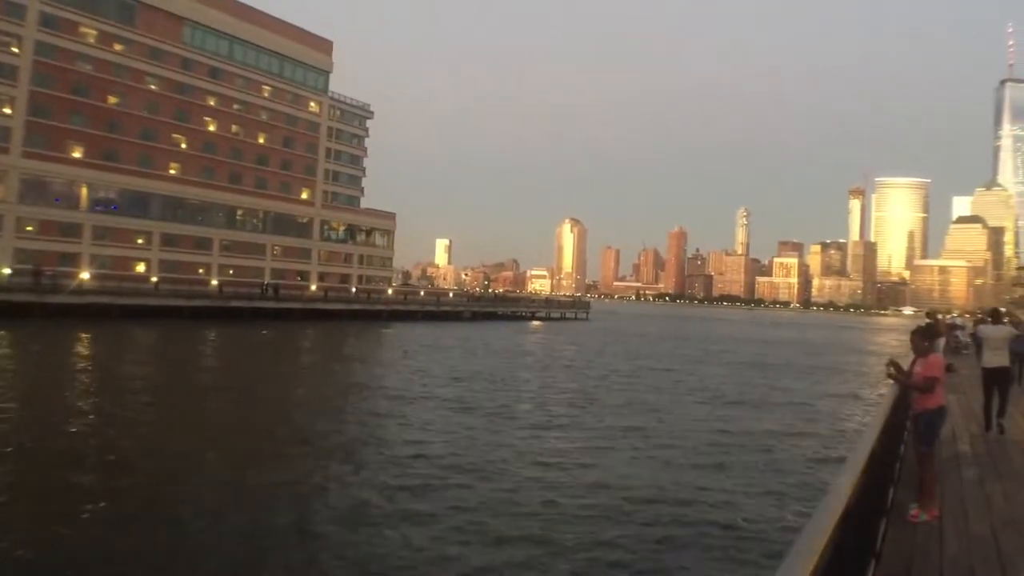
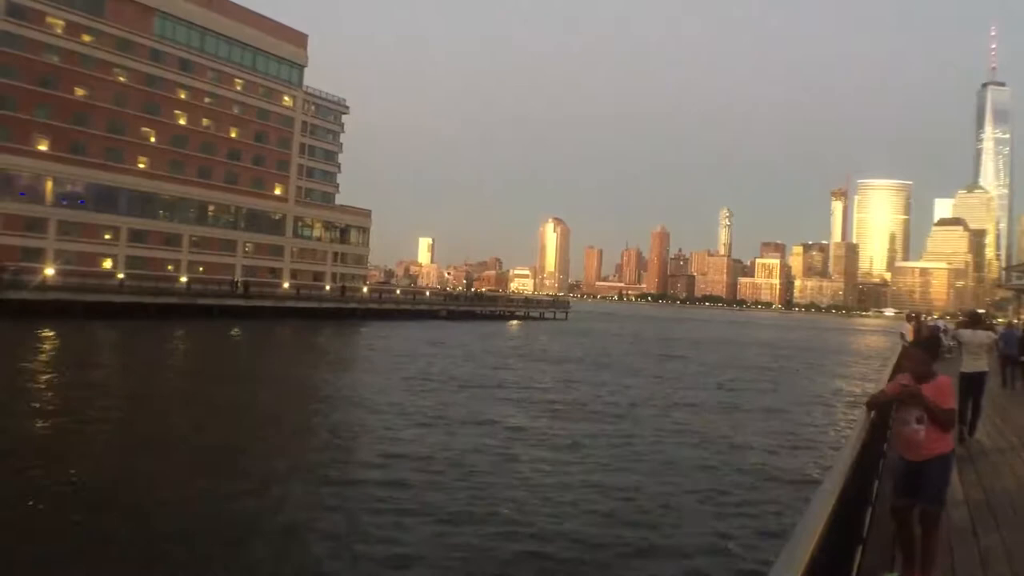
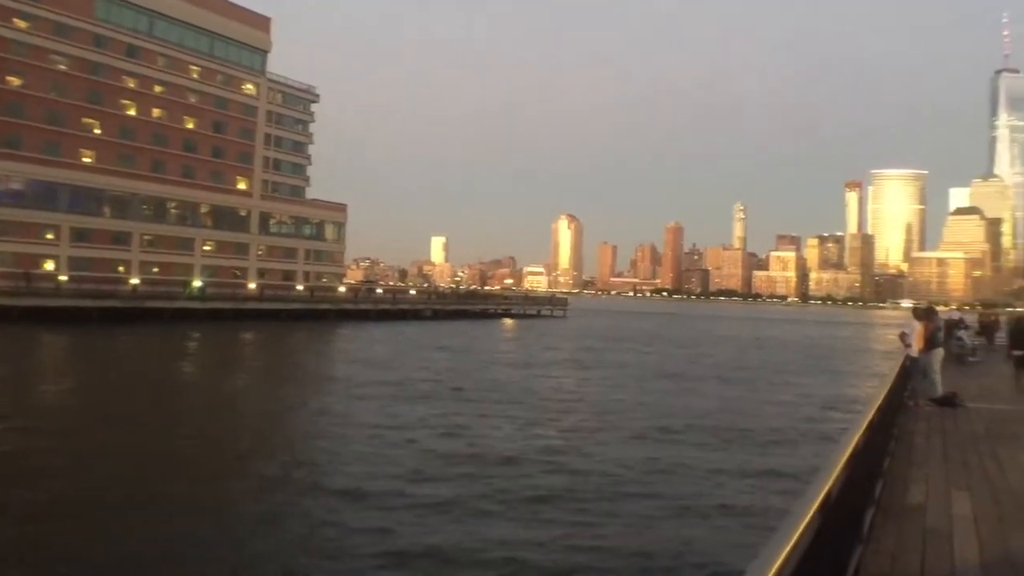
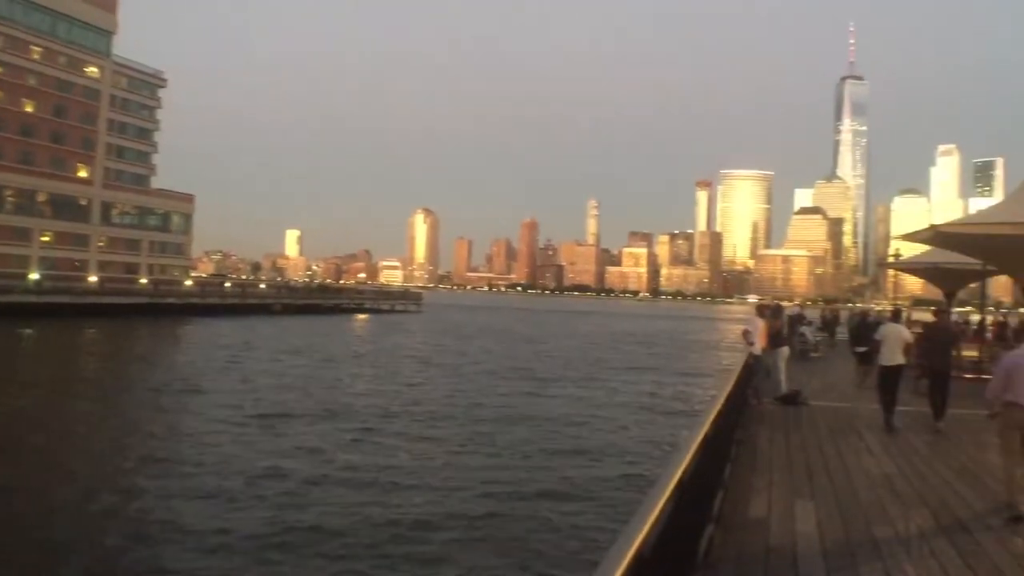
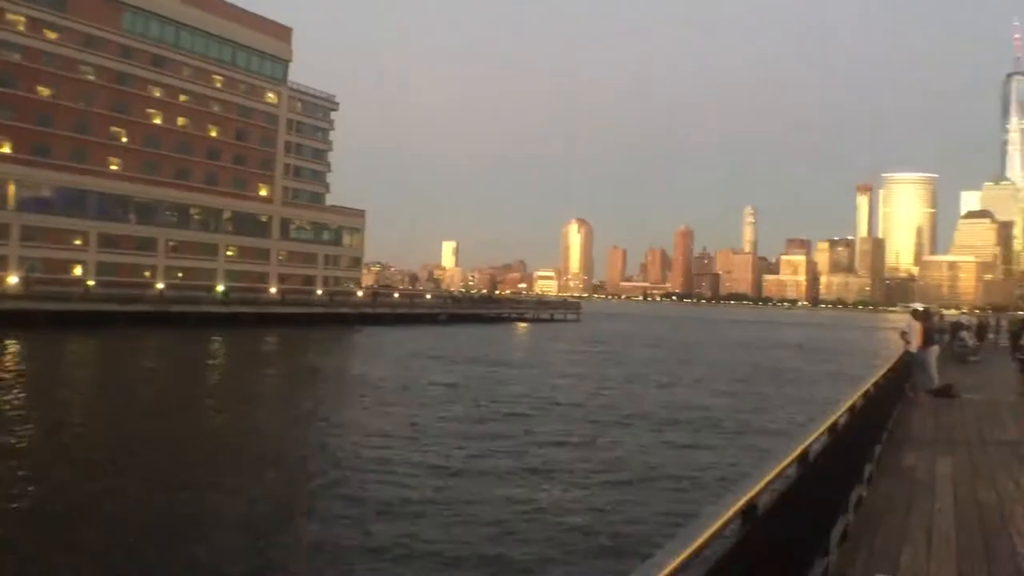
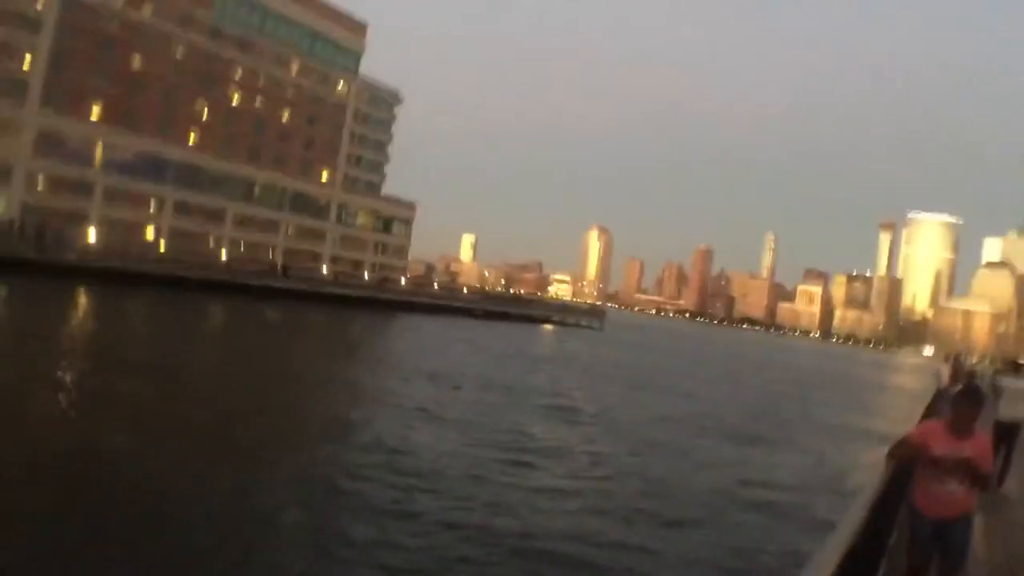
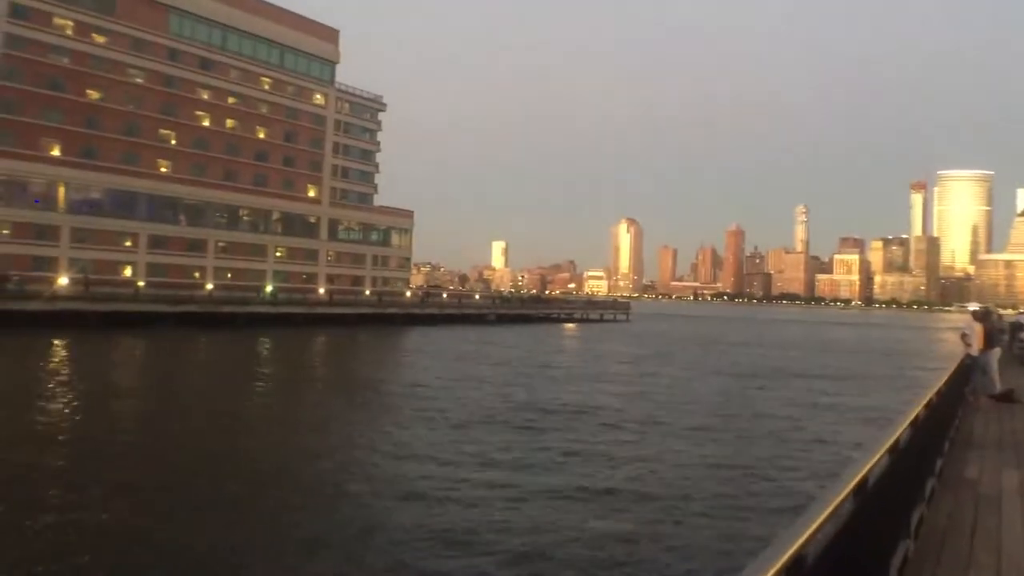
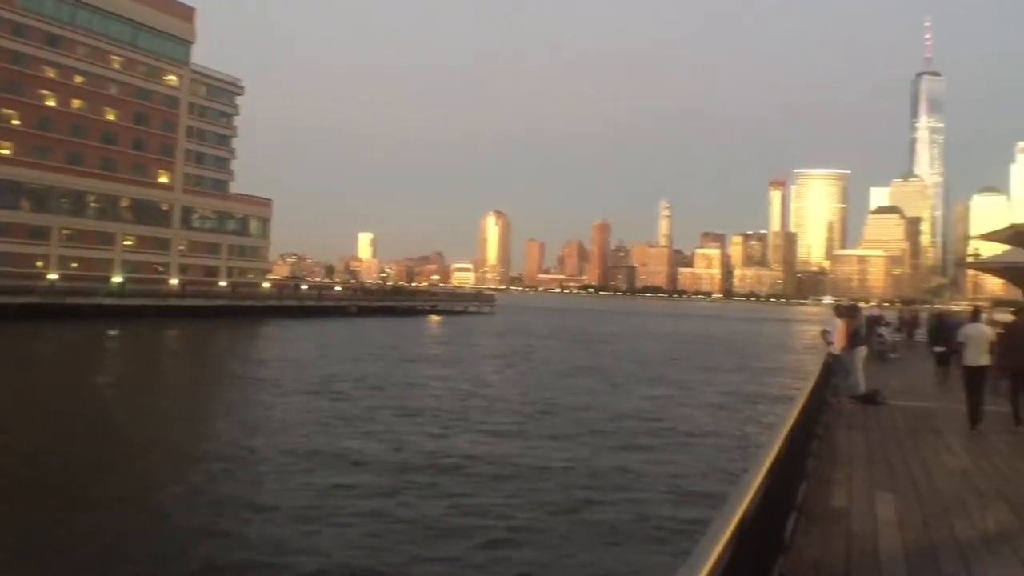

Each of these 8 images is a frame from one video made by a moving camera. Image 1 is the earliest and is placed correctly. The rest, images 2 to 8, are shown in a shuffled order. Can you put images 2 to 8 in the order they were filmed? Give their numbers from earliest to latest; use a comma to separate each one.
2, 6, 5, 7, 3, 8, 4
